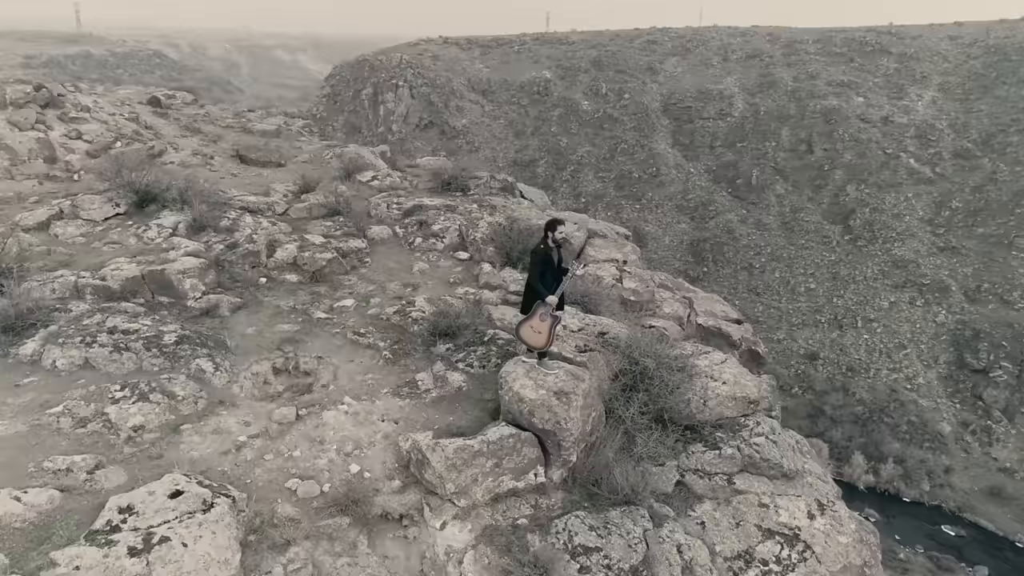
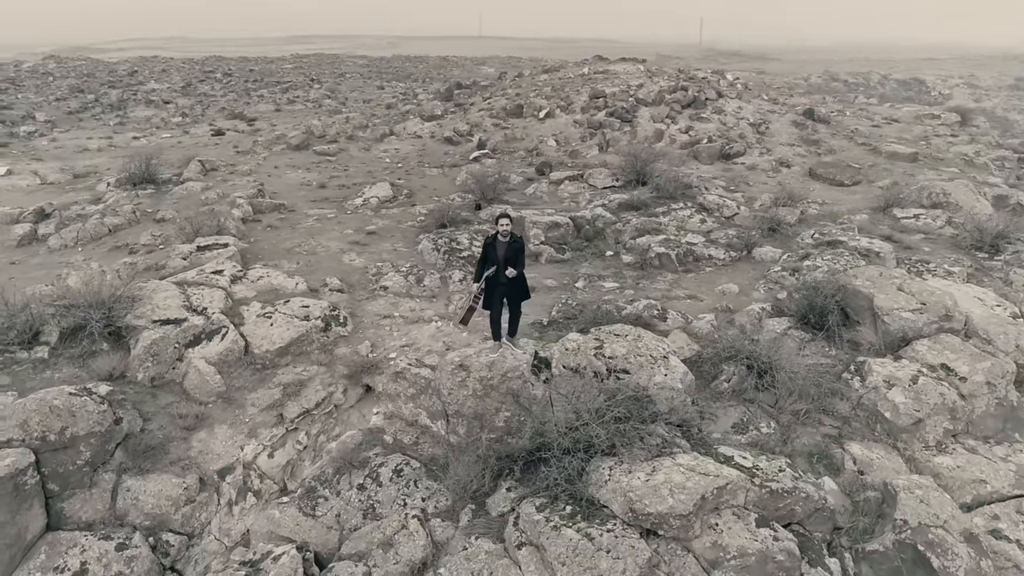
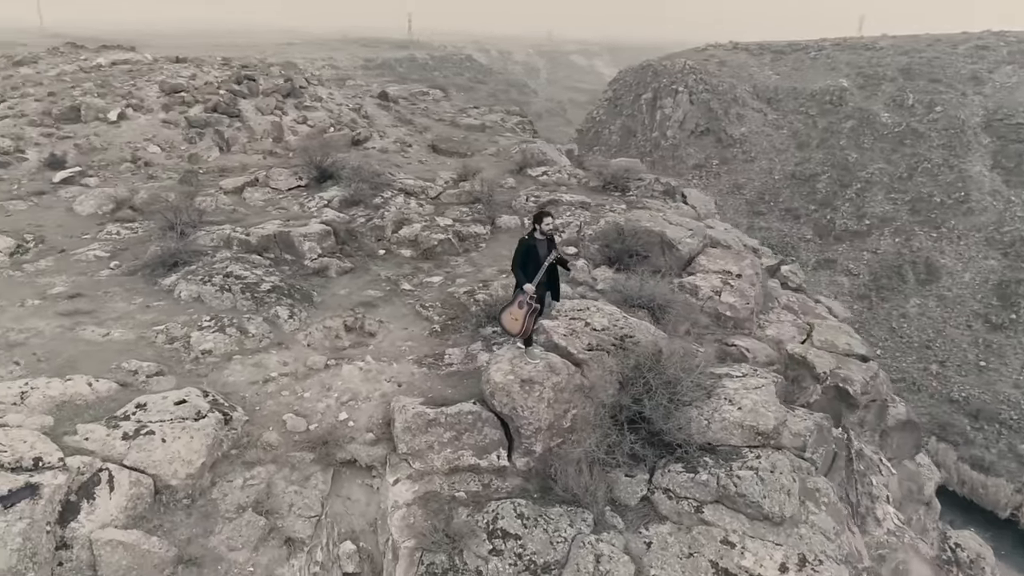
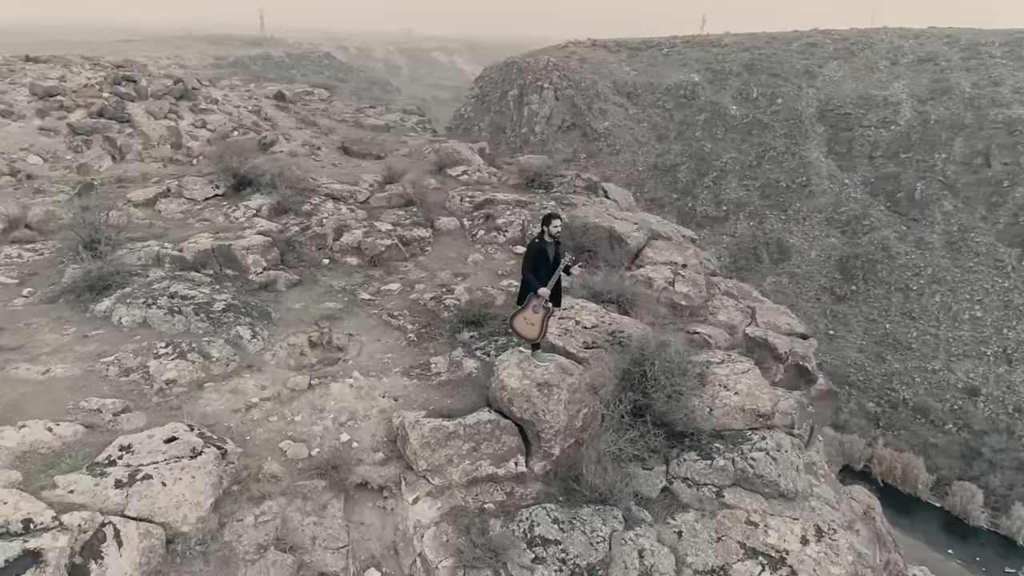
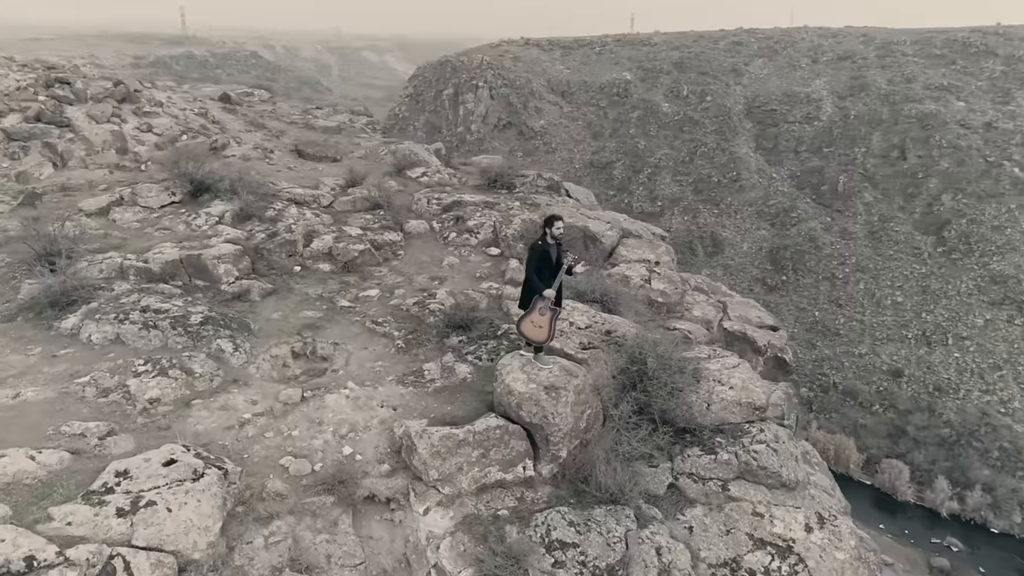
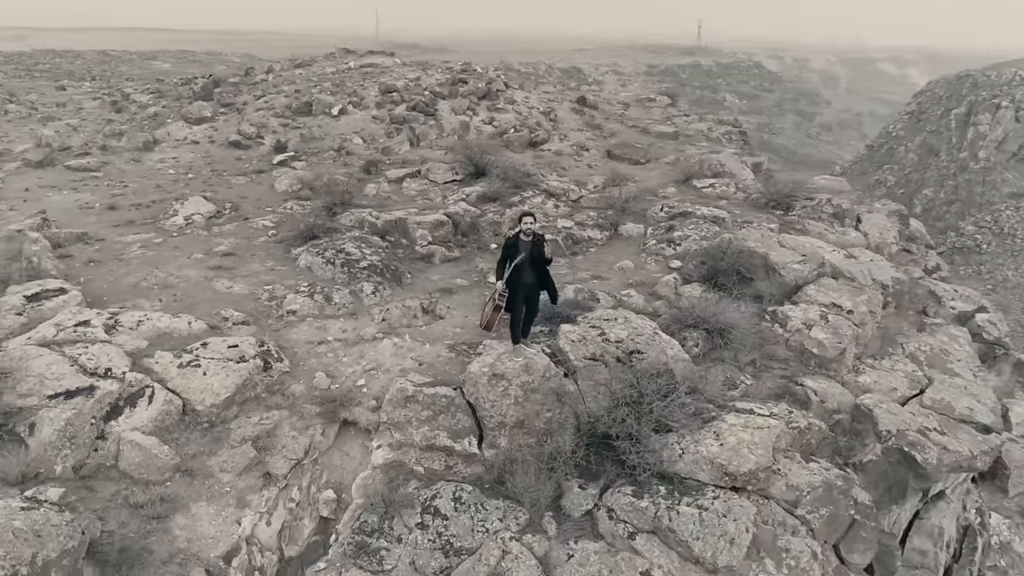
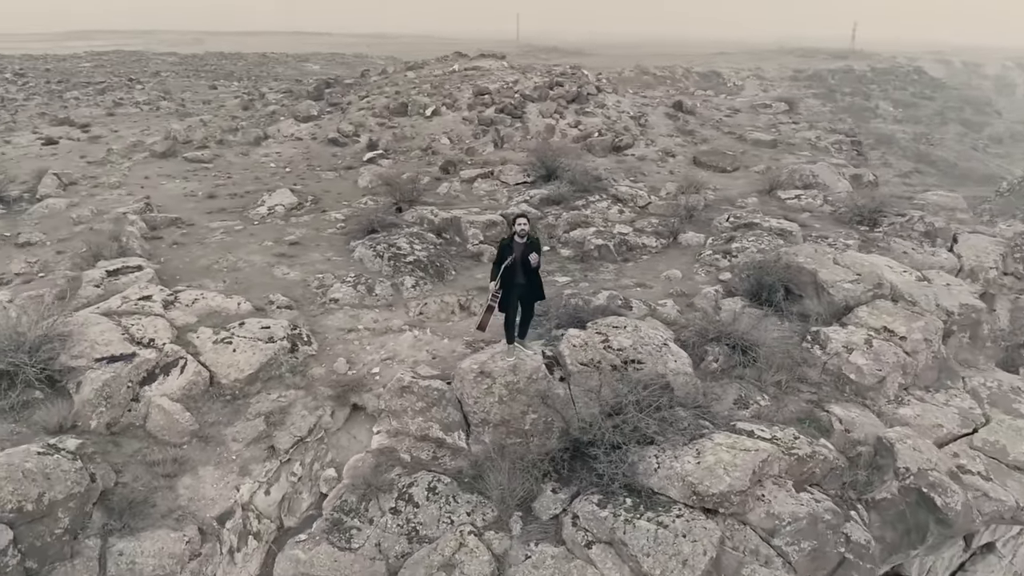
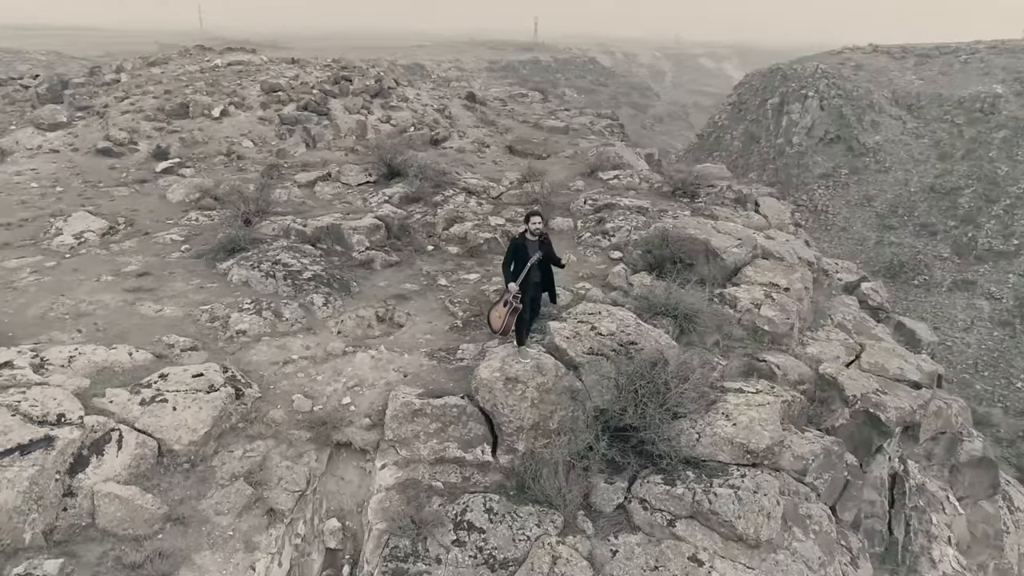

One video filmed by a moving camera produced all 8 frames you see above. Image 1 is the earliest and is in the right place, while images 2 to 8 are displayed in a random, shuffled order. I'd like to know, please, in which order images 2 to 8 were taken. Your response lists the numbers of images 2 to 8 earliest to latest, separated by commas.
5, 4, 3, 8, 6, 7, 2
